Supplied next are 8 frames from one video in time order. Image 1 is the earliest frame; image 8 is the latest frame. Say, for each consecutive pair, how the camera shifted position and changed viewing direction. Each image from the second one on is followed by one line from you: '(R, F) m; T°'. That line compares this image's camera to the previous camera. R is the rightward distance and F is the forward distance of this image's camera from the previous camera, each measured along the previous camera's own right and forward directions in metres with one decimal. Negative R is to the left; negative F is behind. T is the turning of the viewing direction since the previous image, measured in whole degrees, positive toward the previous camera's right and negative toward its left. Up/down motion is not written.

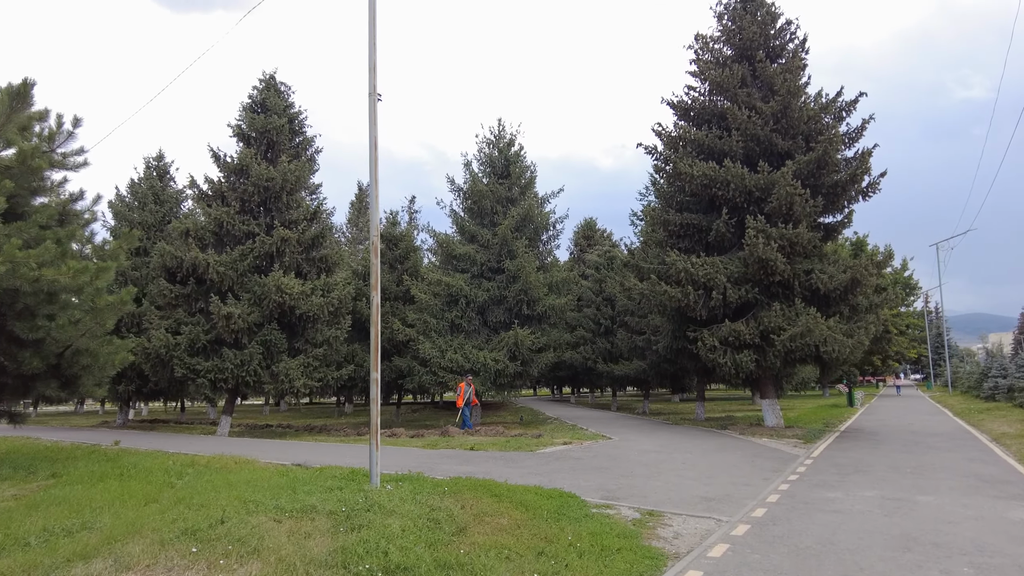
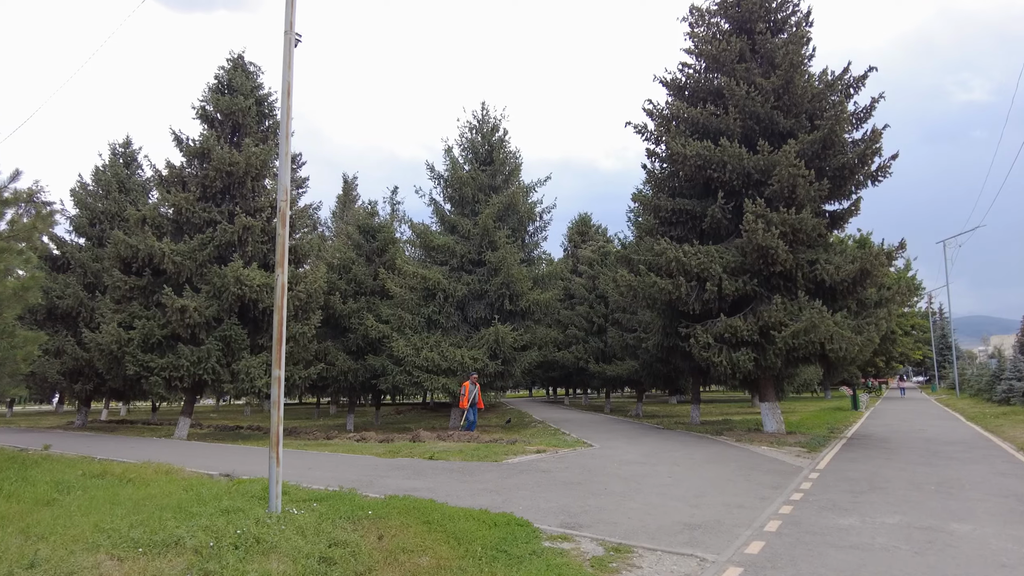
(+0.6, +1.6) m; 0°
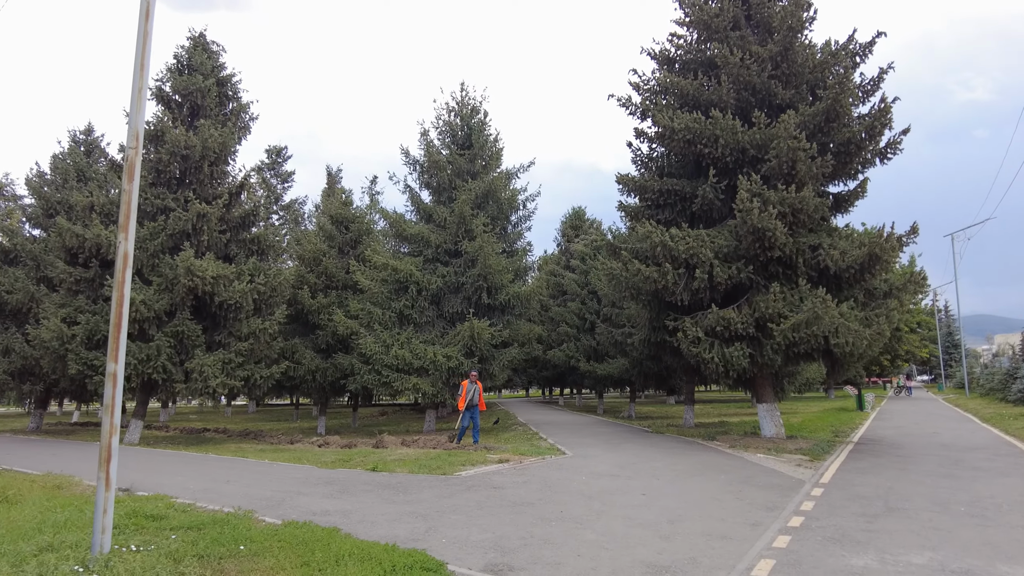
(+0.7, +1.6) m; 0°
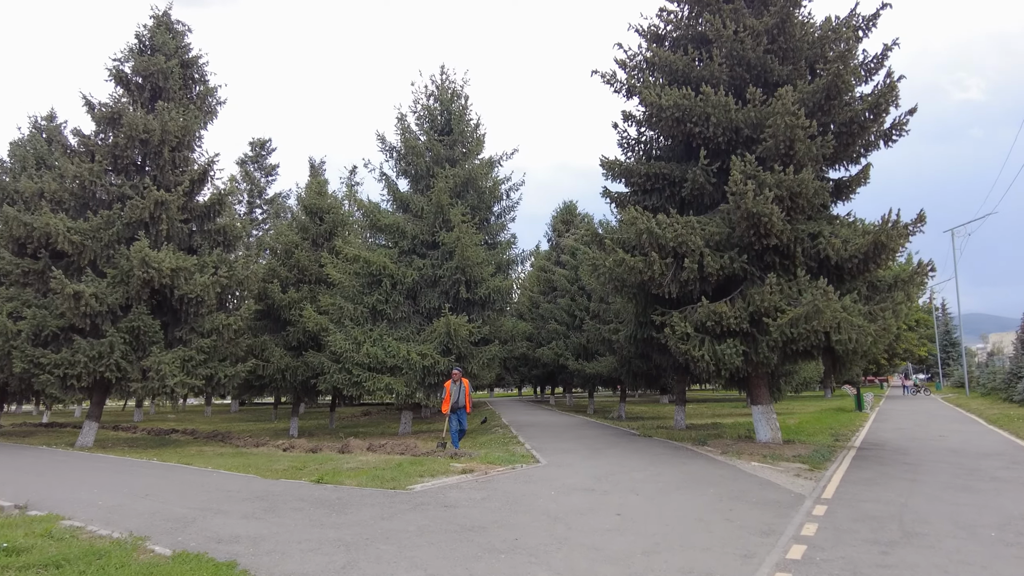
(+0.5, +1.2) m; 0°
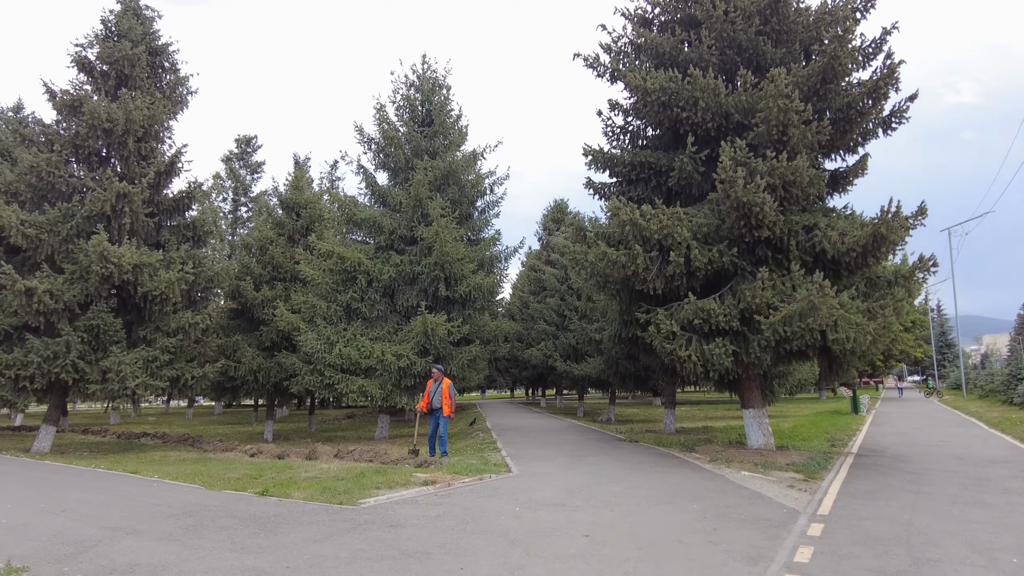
(+0.4, +0.8) m; 0°
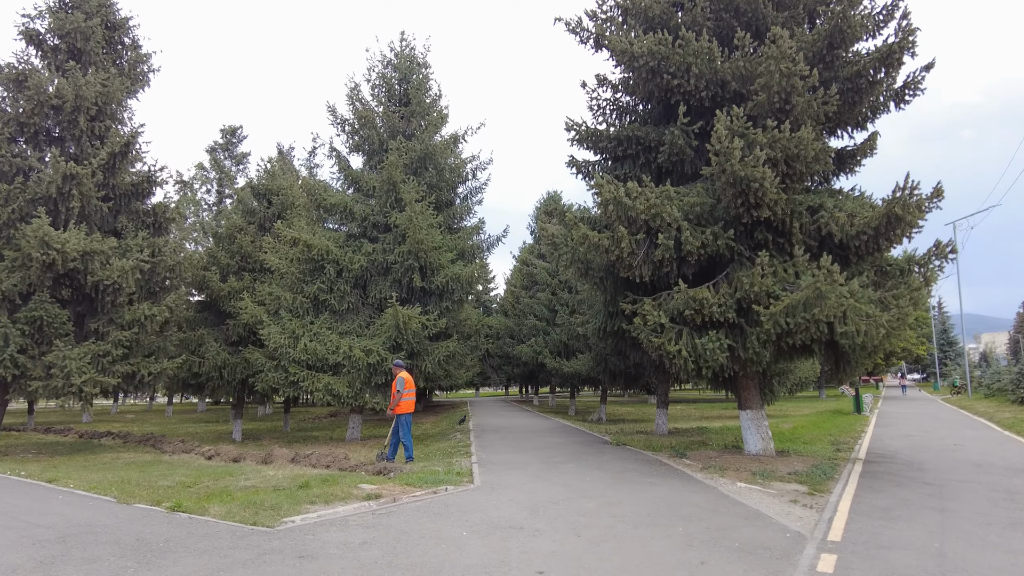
(+0.5, +1.3) m; 0°
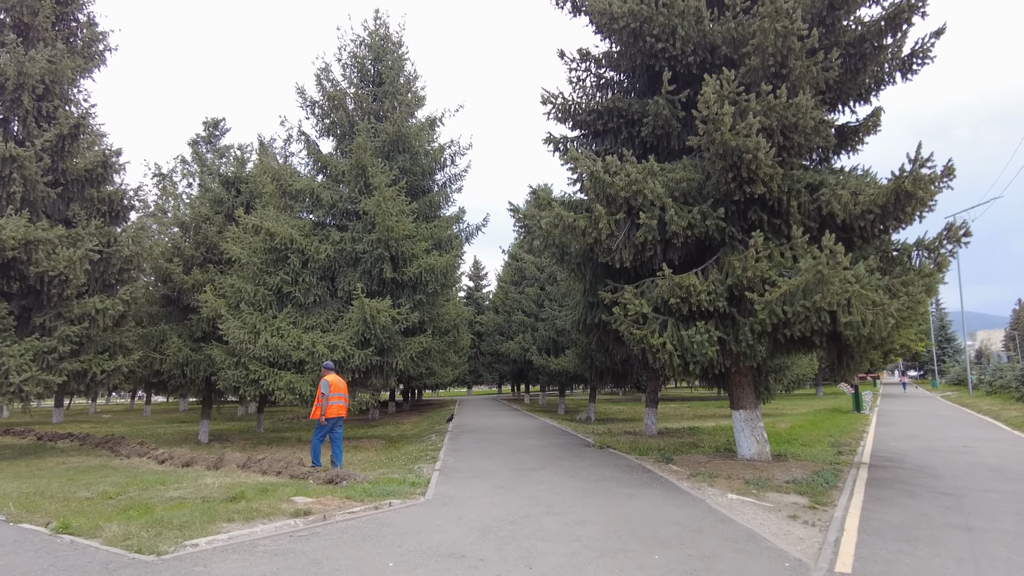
(+0.4, +1.1) m; 0°
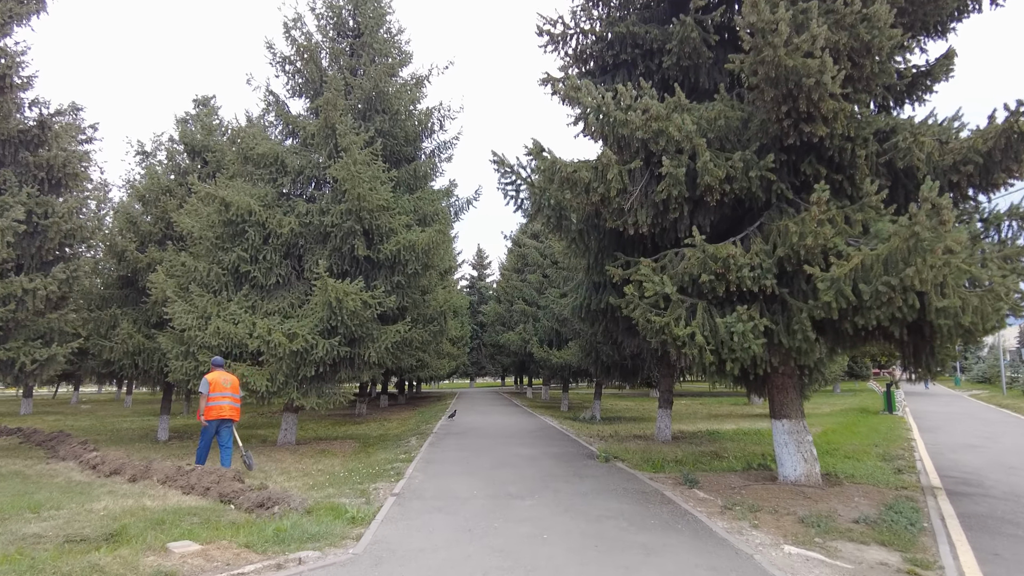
(+0.3, +2.2) m; -1°
